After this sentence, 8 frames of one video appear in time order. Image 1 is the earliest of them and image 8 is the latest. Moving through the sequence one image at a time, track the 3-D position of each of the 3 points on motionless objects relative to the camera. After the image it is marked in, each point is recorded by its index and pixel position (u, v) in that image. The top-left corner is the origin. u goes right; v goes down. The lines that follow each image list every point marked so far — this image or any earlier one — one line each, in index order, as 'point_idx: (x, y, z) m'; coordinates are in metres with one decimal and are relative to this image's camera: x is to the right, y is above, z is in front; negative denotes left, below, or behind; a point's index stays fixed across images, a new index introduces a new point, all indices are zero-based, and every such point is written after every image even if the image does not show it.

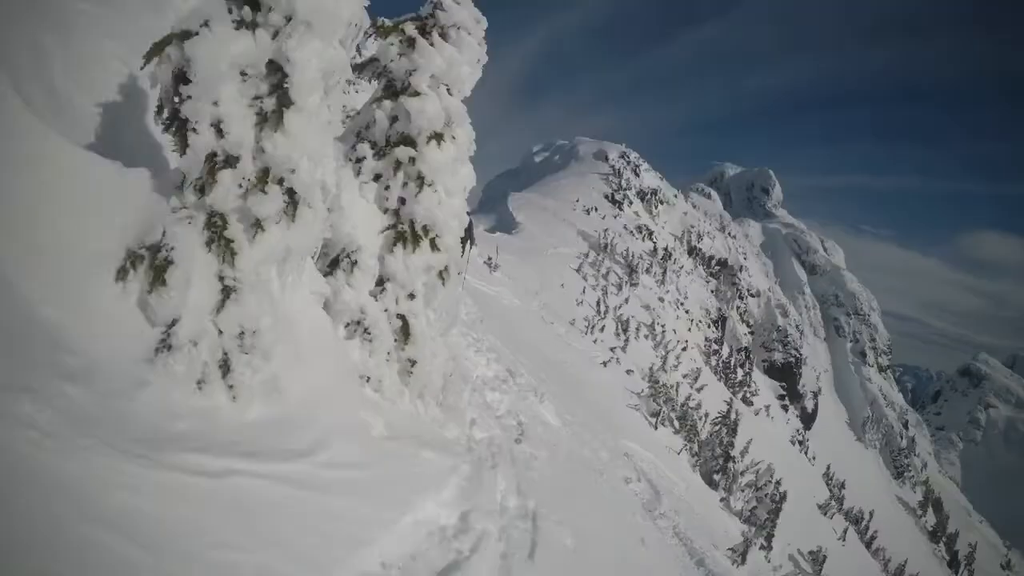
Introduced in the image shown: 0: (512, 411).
0: (-0.1, -2.5, +10.6) m
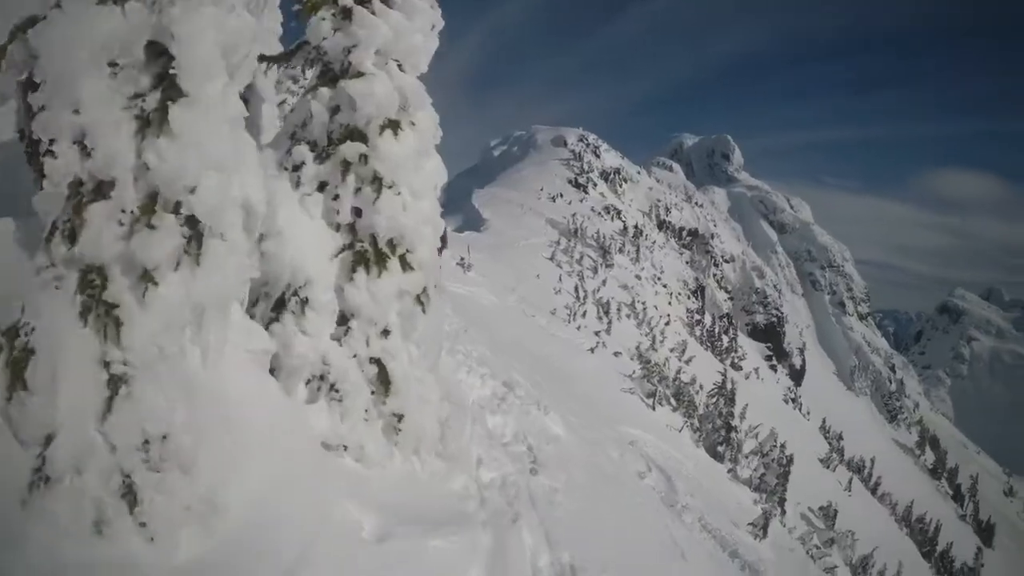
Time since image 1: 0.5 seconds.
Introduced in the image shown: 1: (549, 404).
0: (0.0, -2.6, +9.3) m
1: (+1.1, -3.7, +16.9) m
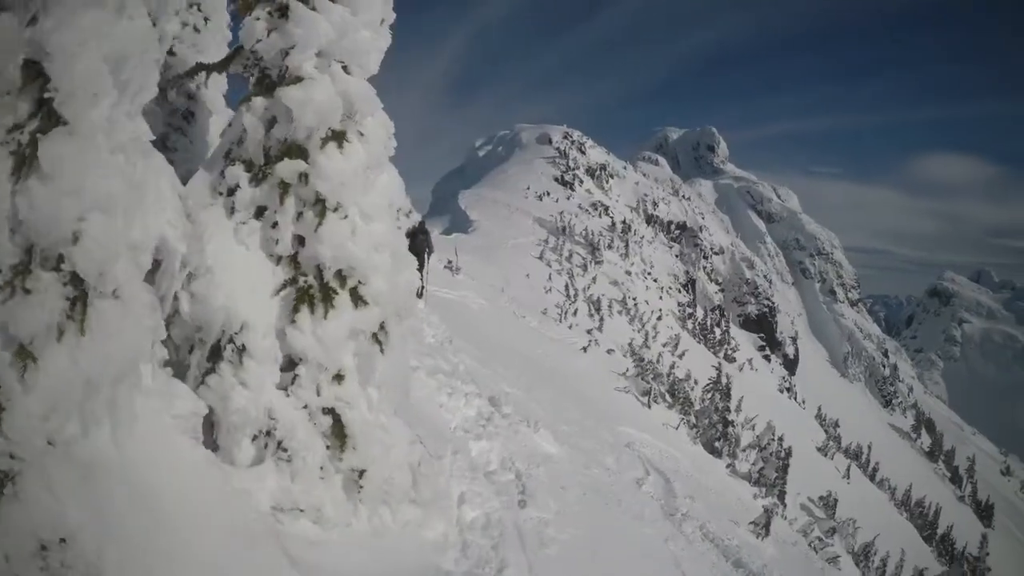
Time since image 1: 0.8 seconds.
0: (-0.2, -2.9, +8.8) m
1: (+0.8, -3.9, +16.4) m
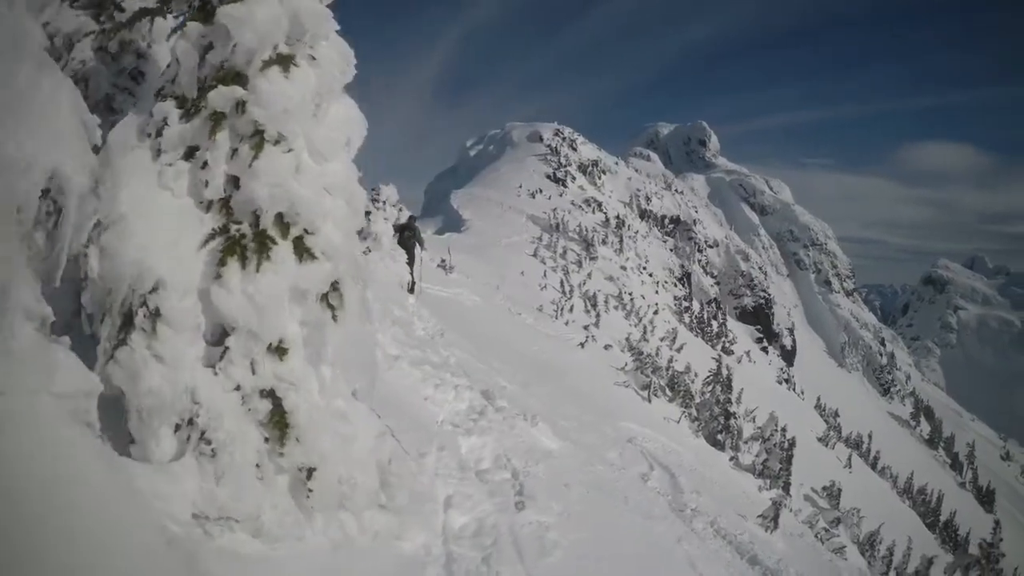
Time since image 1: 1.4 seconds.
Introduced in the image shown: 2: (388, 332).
0: (-0.2, -2.5, +7.9) m
1: (+0.7, -3.6, +15.5) m
2: (-2.4, -0.8, +10.1) m
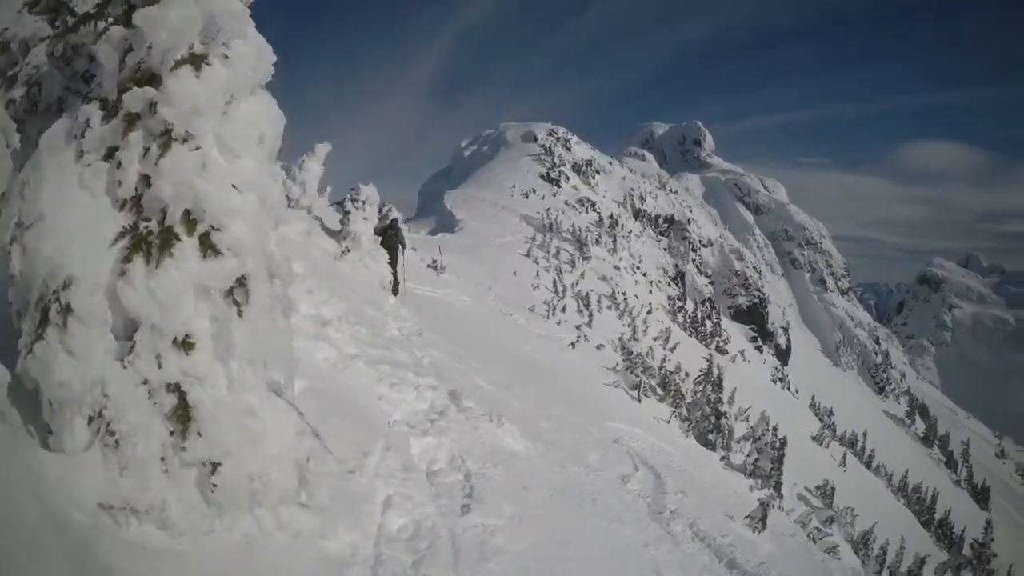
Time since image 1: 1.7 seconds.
0: (-0.9, -2.5, +7.6) m
1: (+0.1, -3.5, +15.2) m
2: (-3.0, -0.7, +9.8) m
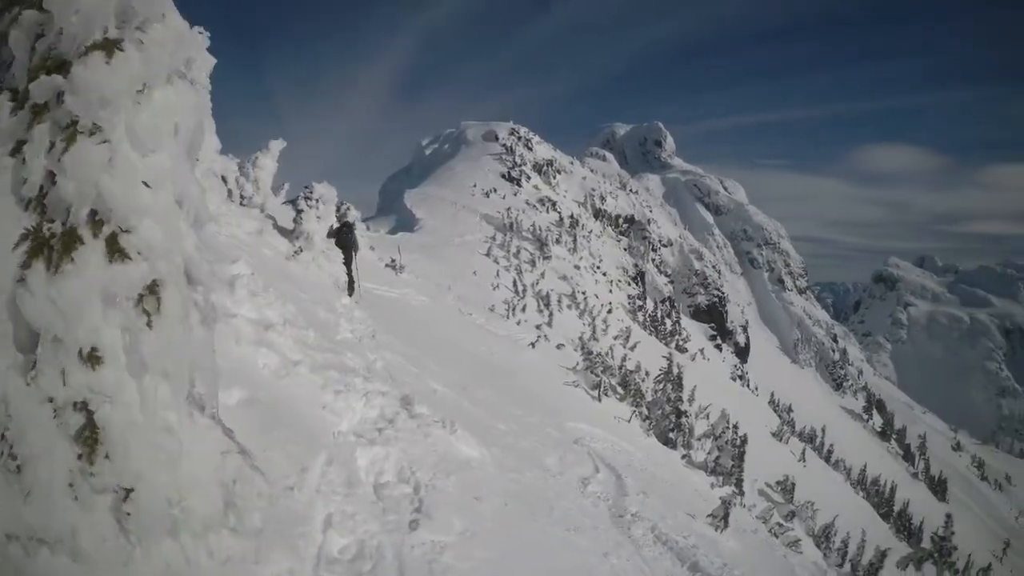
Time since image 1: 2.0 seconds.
0: (-1.5, -2.5, +7.2) m
1: (-1.1, -3.5, +14.9) m
2: (-3.8, -0.8, +9.3) m
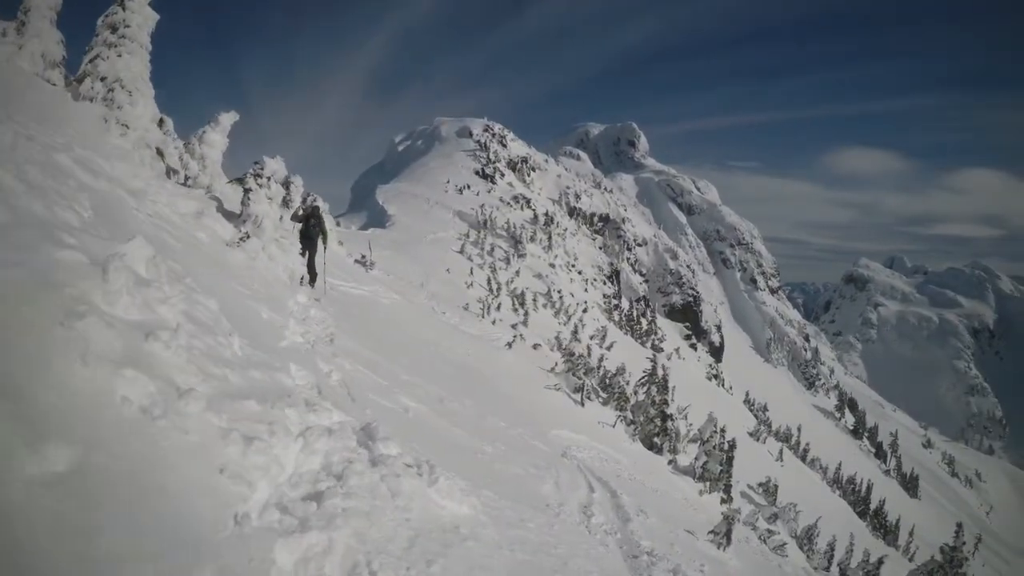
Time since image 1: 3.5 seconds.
0: (-1.3, -2.4, +4.5) m
1: (-1.3, -3.4, +12.1) m
2: (-3.7, -0.6, +6.4) m
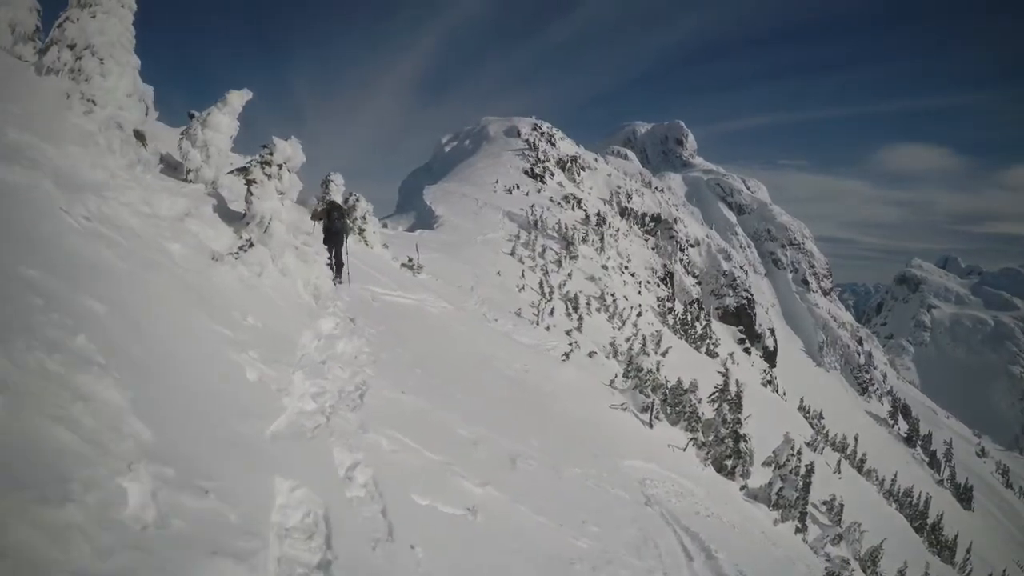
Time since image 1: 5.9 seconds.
0: (-0.2, -2.9, +0.3) m
1: (+0.5, -3.9, +7.9) m
2: (-2.4, -1.2, +2.4) m
